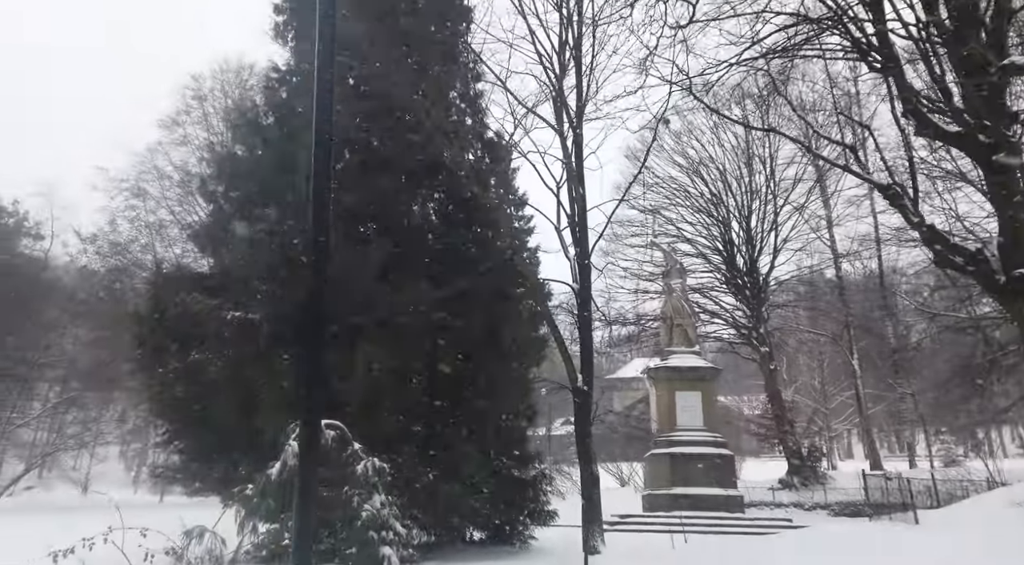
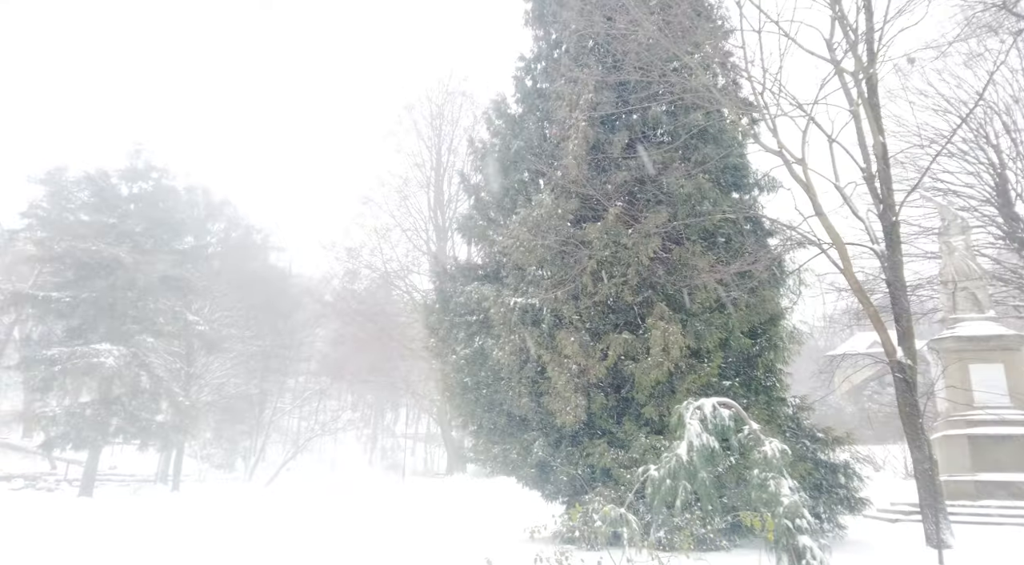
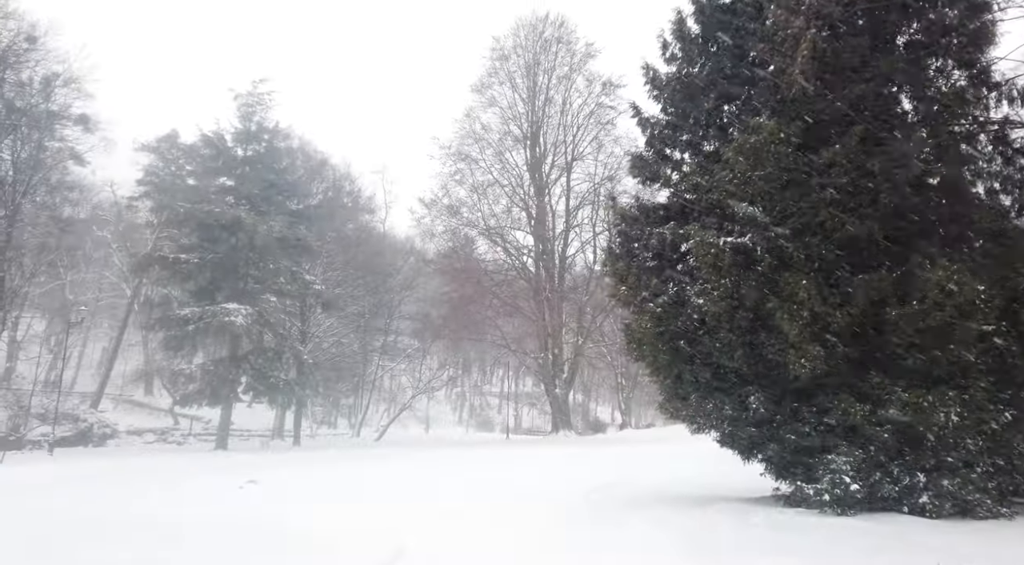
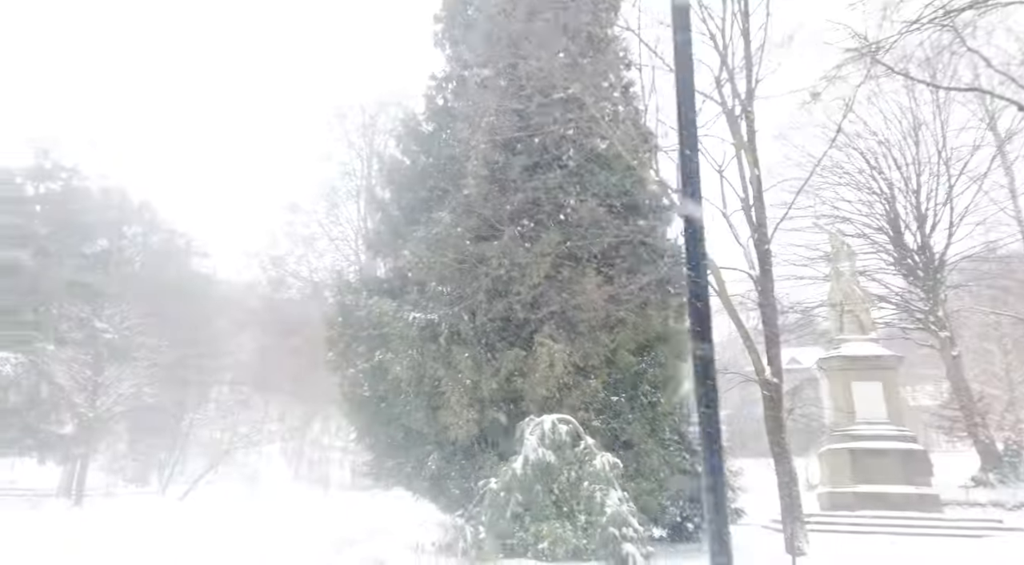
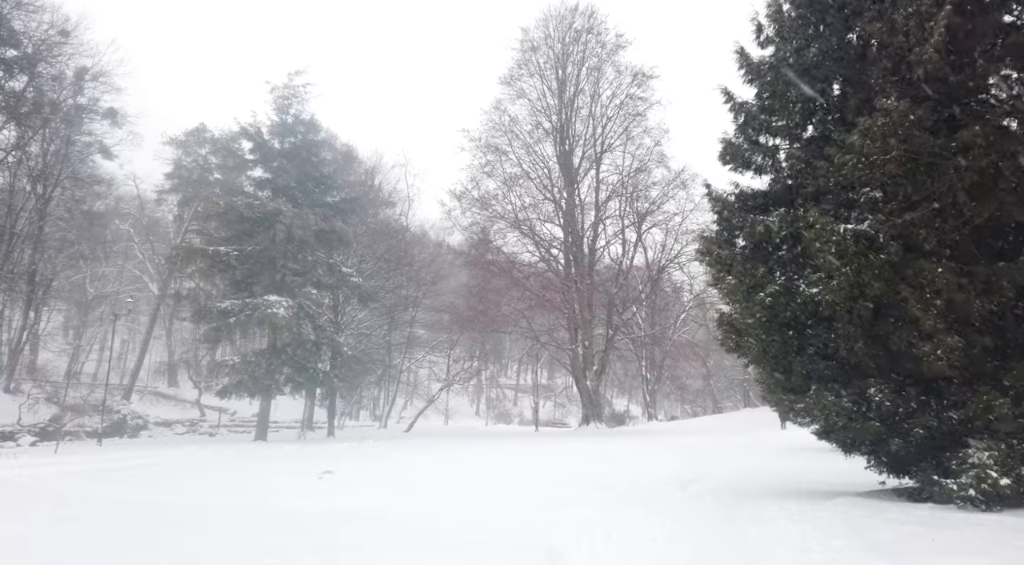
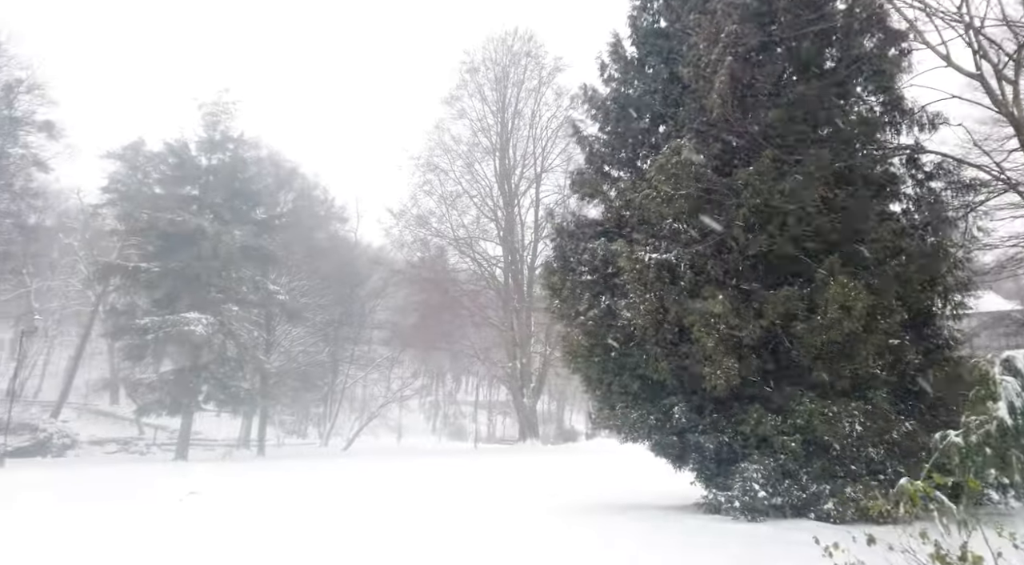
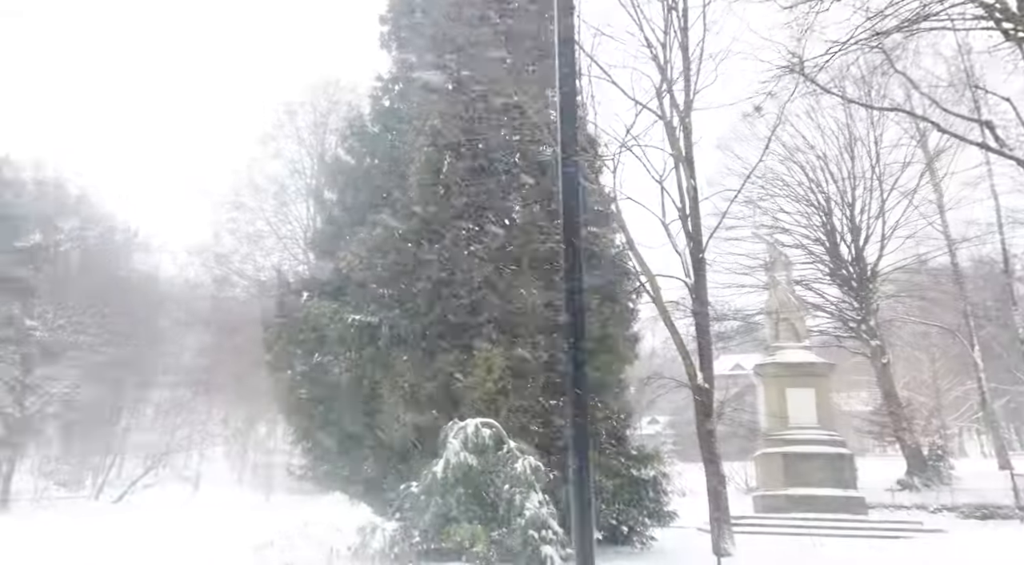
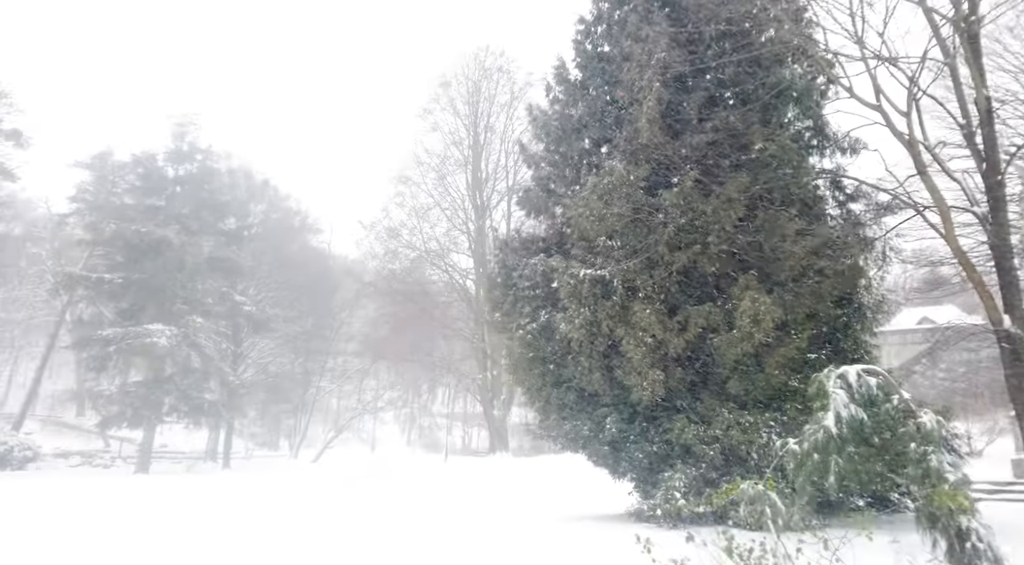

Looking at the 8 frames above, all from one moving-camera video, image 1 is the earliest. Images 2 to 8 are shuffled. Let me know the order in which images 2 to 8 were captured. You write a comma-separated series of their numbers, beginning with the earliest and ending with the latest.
7, 4, 2, 8, 6, 3, 5
